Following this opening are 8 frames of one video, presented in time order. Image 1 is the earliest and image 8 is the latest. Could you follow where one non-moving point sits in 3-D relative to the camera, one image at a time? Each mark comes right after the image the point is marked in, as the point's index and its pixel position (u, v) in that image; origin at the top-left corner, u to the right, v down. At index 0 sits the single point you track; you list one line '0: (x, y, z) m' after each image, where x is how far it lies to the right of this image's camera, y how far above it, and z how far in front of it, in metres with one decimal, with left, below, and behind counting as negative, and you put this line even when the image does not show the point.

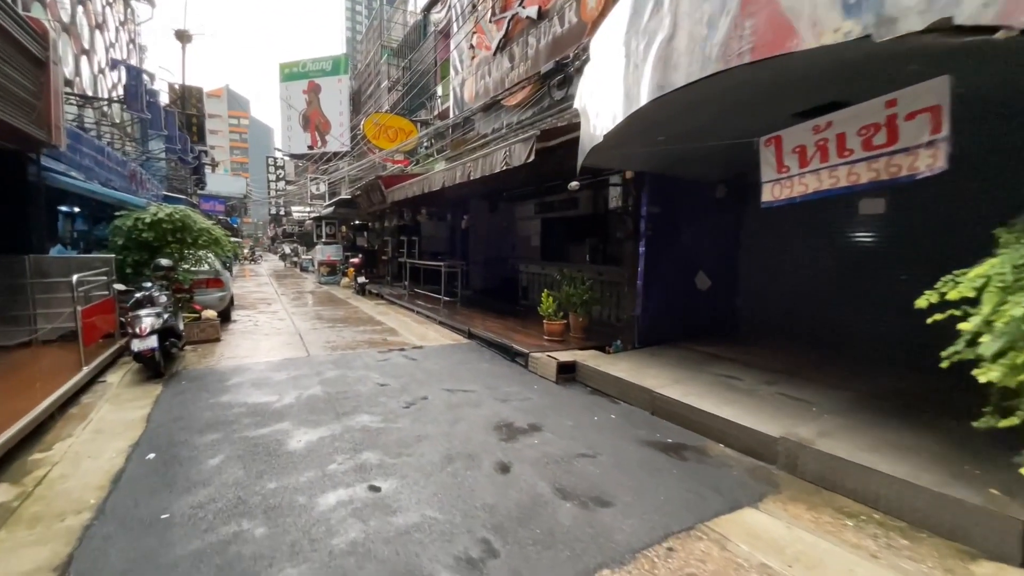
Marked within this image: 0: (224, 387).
0: (-2.9, -1.0, +4.5) m
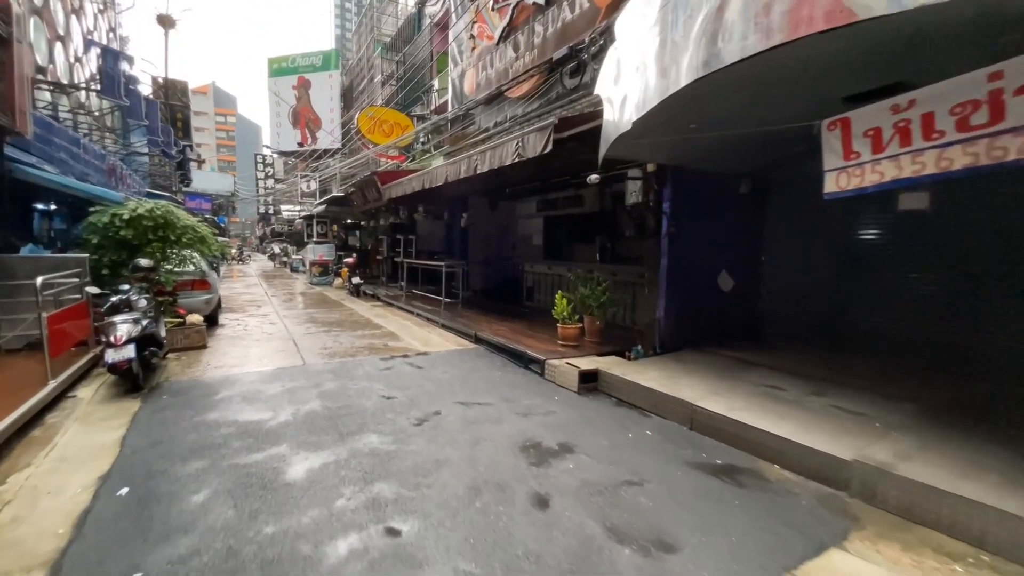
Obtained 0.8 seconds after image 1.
0: (-2.7, -1.0, +4.0) m
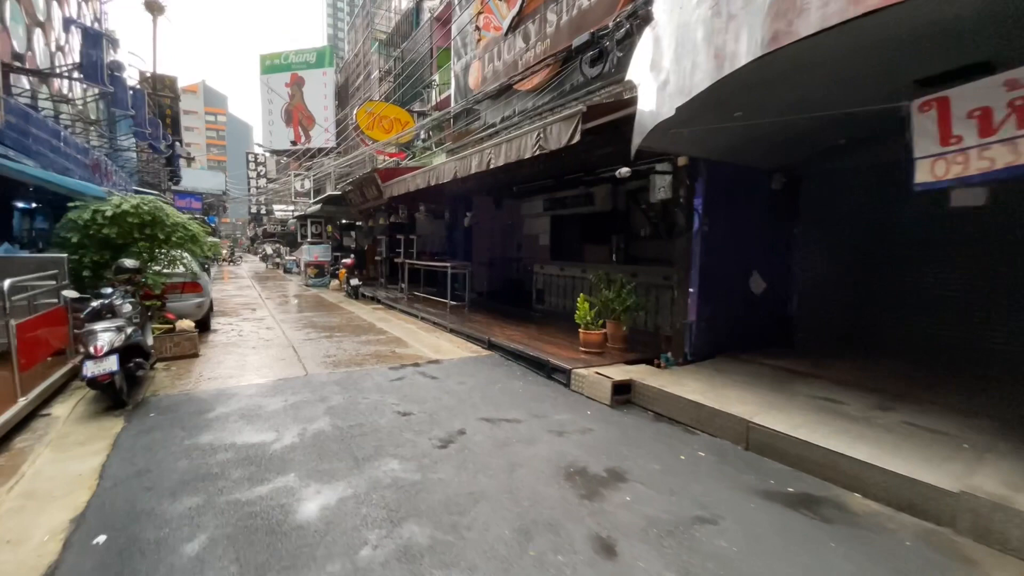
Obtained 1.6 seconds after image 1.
0: (-2.5, -1.1, +3.6) m
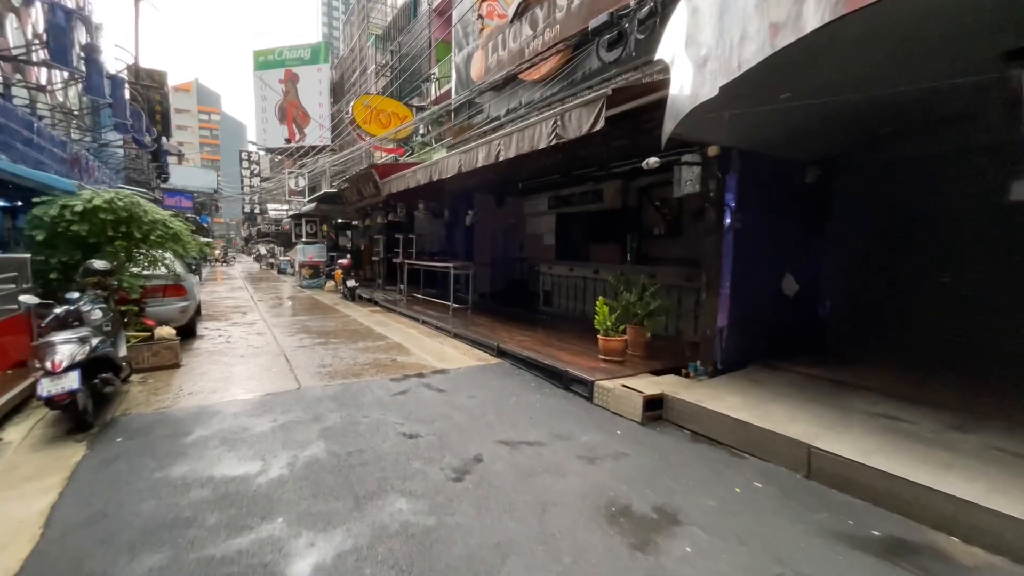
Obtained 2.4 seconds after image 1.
0: (-2.3, -1.1, +3.1) m
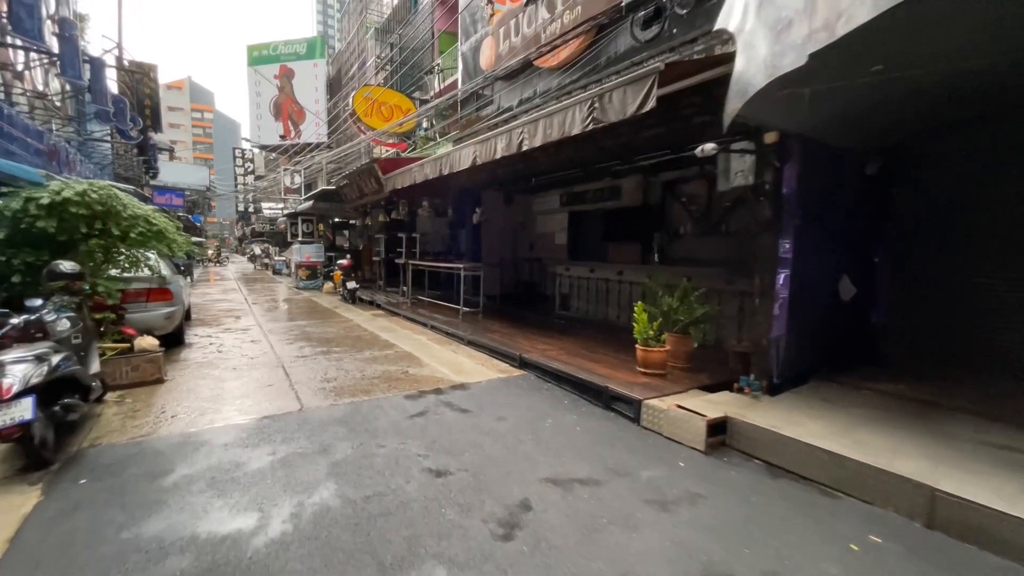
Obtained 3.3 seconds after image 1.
0: (-2.0, -1.1, +2.5) m
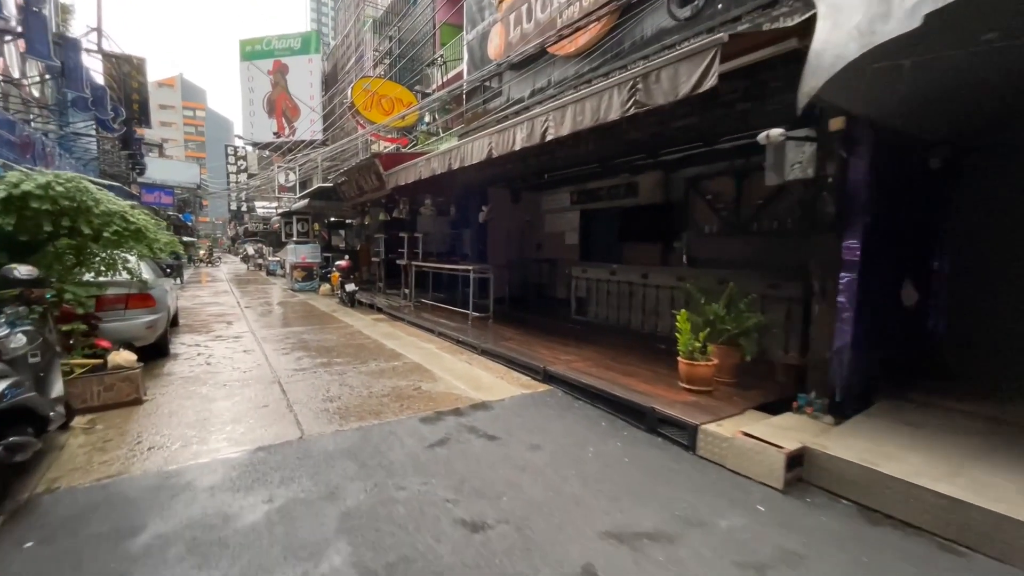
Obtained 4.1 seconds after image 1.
0: (-1.7, -1.2, +2.0) m
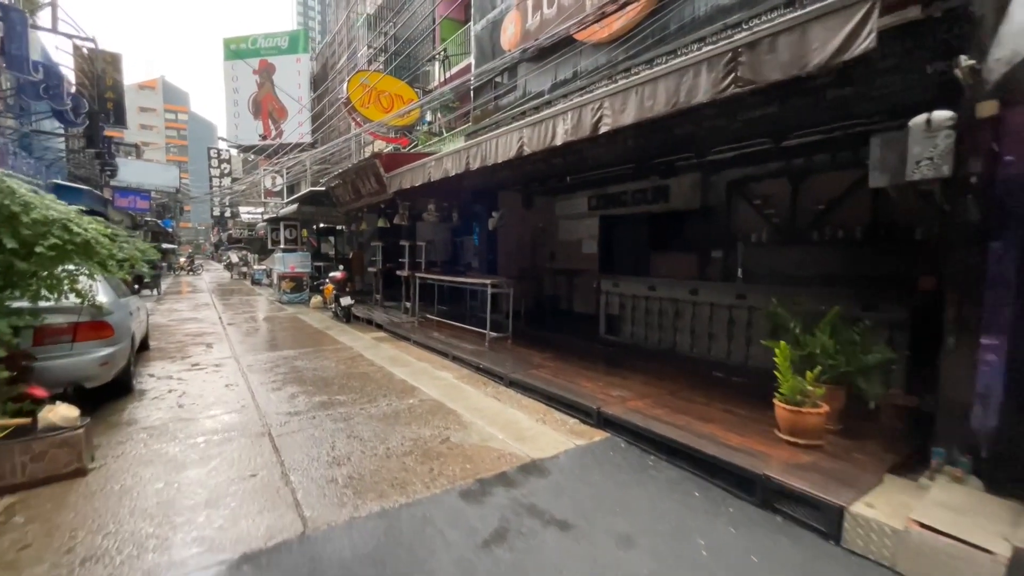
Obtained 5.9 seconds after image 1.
0: (-1.3, -1.4, +1.1) m
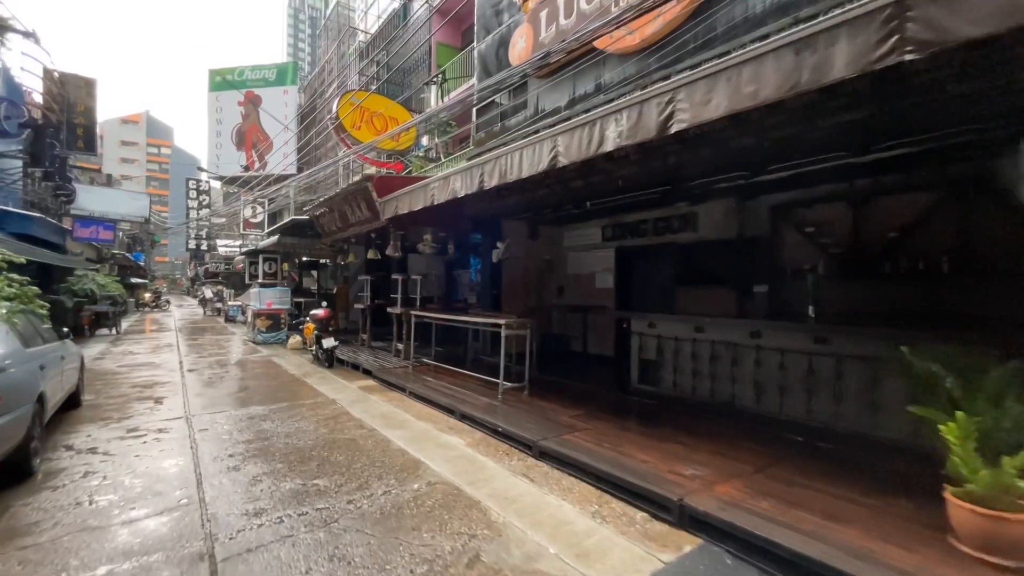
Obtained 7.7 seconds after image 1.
0: (-0.9, -1.5, 0.0) m
